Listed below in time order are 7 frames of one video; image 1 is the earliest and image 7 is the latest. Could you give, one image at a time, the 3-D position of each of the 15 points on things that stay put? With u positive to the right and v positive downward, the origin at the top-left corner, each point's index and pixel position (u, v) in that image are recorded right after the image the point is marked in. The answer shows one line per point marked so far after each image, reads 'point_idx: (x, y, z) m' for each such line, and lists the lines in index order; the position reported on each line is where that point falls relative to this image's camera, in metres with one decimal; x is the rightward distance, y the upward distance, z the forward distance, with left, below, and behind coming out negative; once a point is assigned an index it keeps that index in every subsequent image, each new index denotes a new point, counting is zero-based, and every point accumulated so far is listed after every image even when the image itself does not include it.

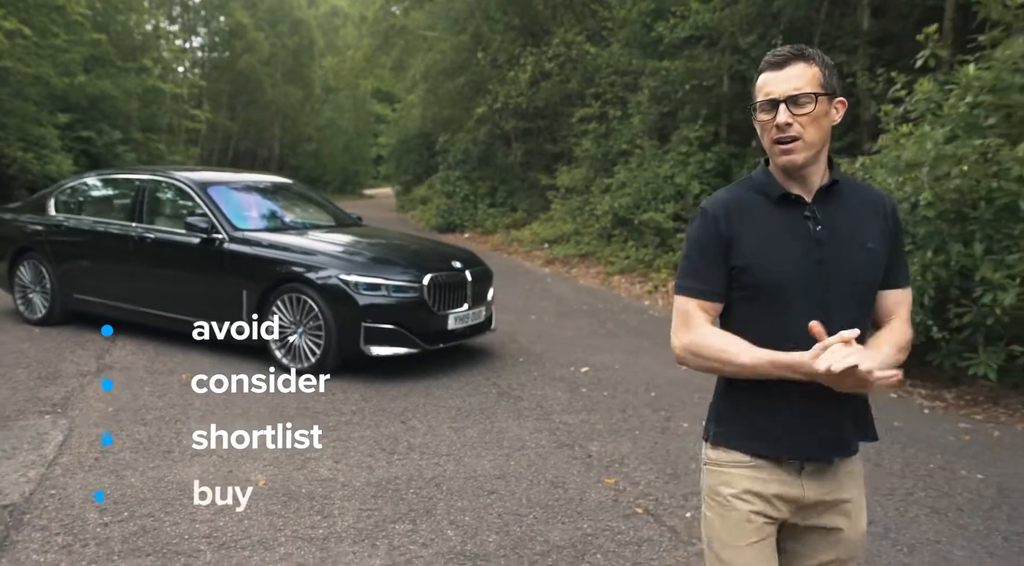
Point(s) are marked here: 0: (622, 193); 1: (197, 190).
0: (+1.8, +1.5, +11.7) m
1: (-3.0, +0.9, +6.6) m
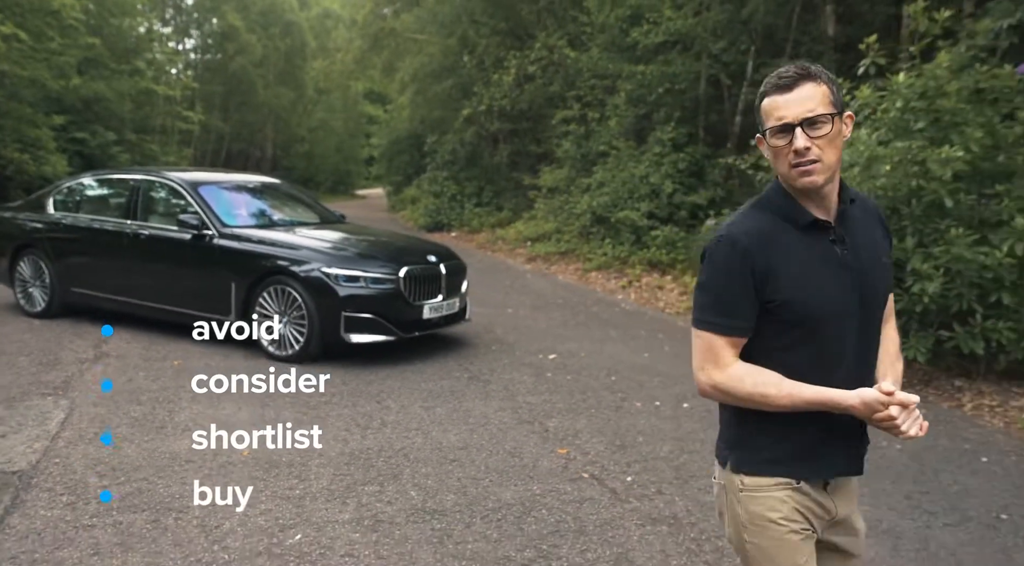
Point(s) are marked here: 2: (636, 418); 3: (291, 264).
0: (+1.5, +1.6, +12.1) m
1: (-3.2, +0.9, +7.0) m
2: (+0.9, -1.0, +5.2) m
3: (-2.0, +0.2, +6.2) m
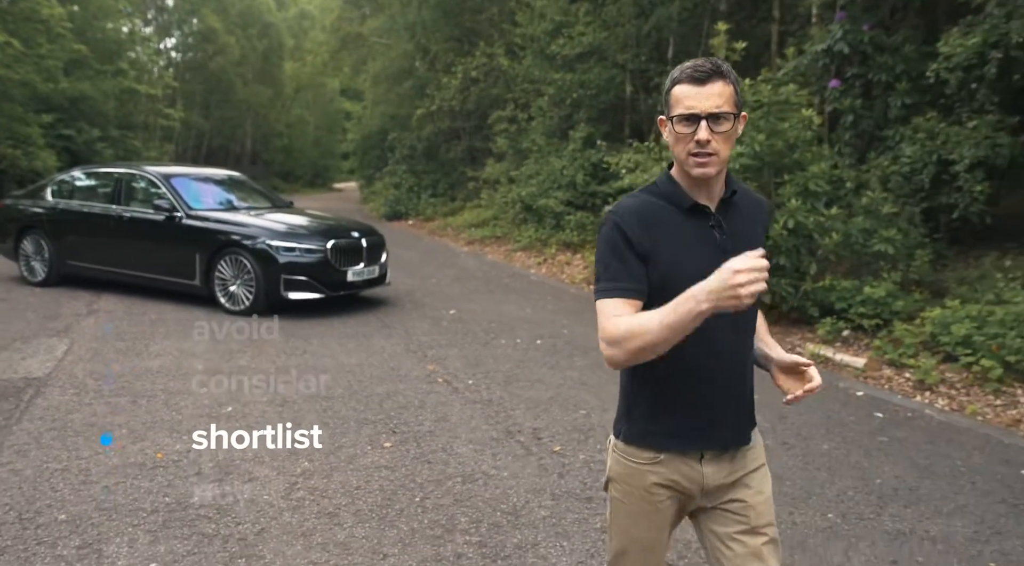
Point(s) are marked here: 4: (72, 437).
0: (+0.3, +2.0, +13.9) m
1: (-4.4, +1.3, +8.7) m
2: (-0.2, -0.6, +7.0) m
3: (-3.1, +0.5, +8.0) m
4: (-2.9, -1.0, +4.6) m
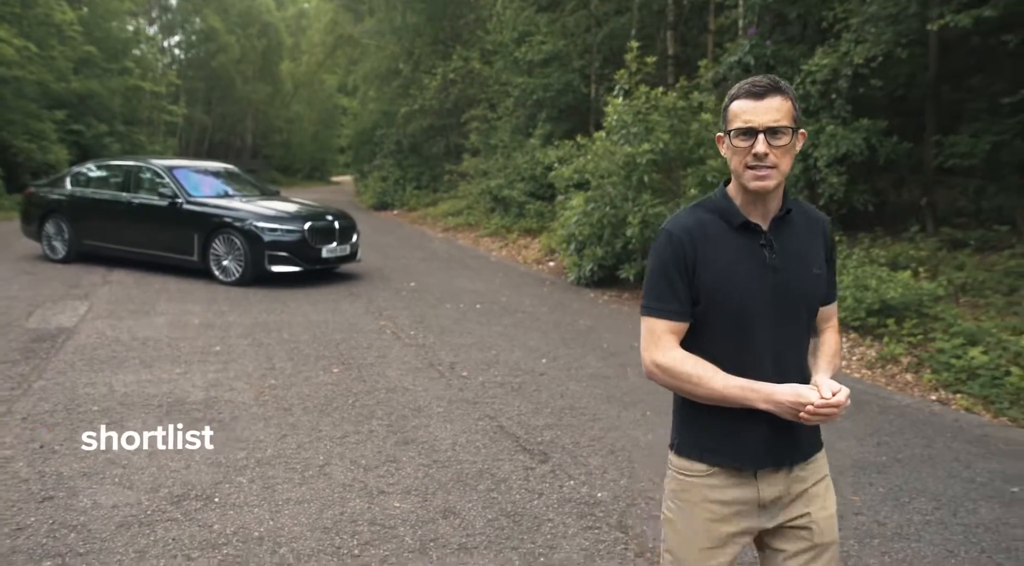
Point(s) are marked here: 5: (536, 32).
0: (-0.3, +2.4, +15.4) m
1: (-5.0, +1.6, +10.1) m
2: (-0.9, -0.3, +8.4) m
3: (-3.8, +0.8, +9.4) m
4: (-3.7, -0.7, +6.1) m
5: (+0.5, +5.5, +15.2) m
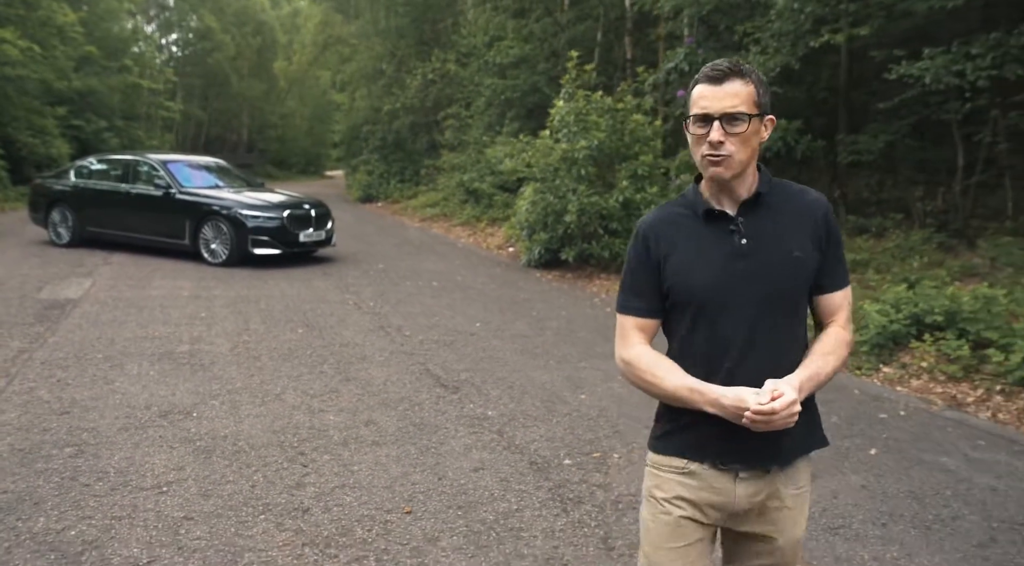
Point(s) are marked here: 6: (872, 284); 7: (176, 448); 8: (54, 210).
0: (-1.0, +2.7, +16.5) m
1: (-5.7, +1.9, +11.3) m
2: (-1.6, 0.0, +9.6) m
3: (-4.5, +1.1, +10.6) m
4: (-4.3, -0.4, +7.3) m
5: (-0.2, +5.8, +16.4) m
6: (+4.2, 0.0, +8.1) m
7: (-2.2, -1.1, +4.5) m
8: (-8.1, +1.3, +12.3) m
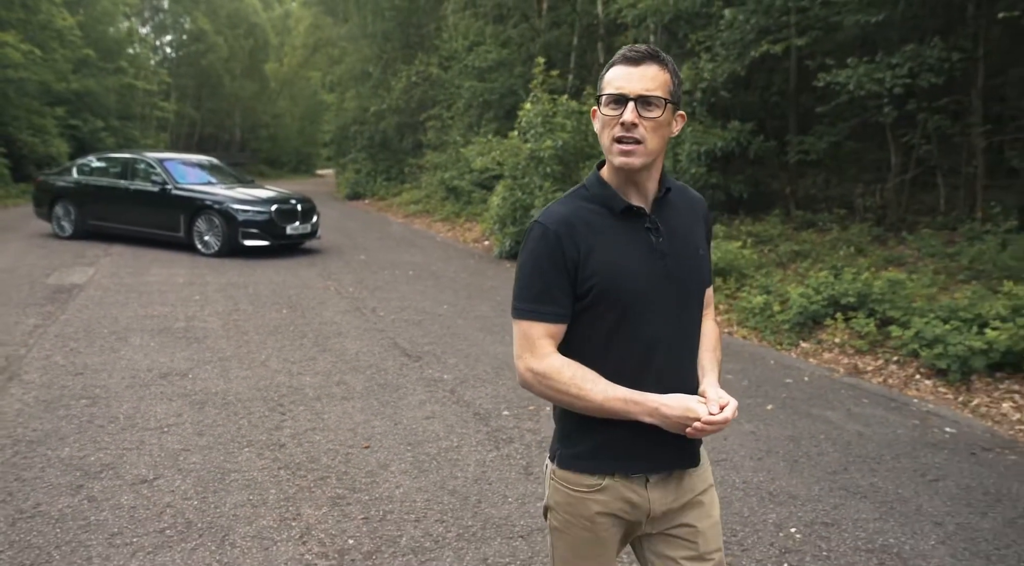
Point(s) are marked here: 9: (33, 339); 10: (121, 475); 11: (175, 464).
0: (-1.5, +2.9, +17.3) m
1: (-6.2, +2.1, +12.1) m
2: (-2.0, +0.1, +10.4) m
3: (-4.9, +1.3, +11.4) m
4: (-4.8, -0.3, +8.1) m
5: (-0.7, +6.0, +17.2) m
6: (+3.8, +0.1, +9.0) m
7: (-2.6, -0.9, +5.3) m
8: (-8.6, +1.5, +13.0) m
9: (-4.6, -0.5, +6.7) m
10: (-2.3, -1.1, +4.1) m
11: (-2.1, -1.1, +4.3) m
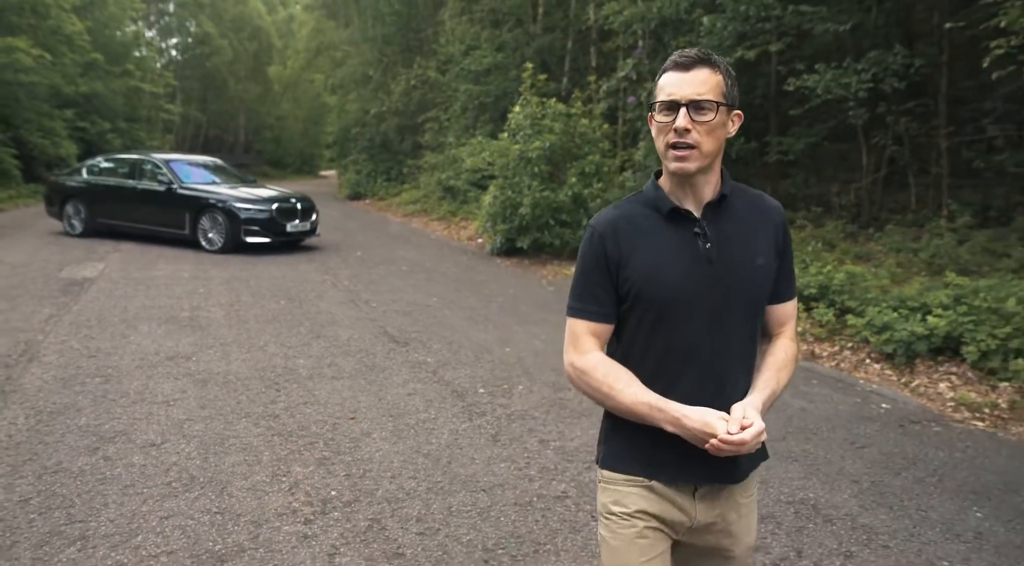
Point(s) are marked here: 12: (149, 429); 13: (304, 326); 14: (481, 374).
0: (-1.7, +2.9, +17.9) m
1: (-6.3, +2.2, +12.7) m
2: (-2.2, +0.2, +11.0) m
3: (-5.1, +1.4, +12.0) m
4: (-5.0, -0.2, +8.7) m
5: (-0.8, +6.1, +17.8) m
6: (+3.6, +0.2, +9.5) m
7: (-2.8, -0.8, +5.8) m
8: (-8.7, +1.5, +13.6) m
9: (-4.8, -0.5, +7.2) m
10: (-2.5, -1.0, +4.6) m
11: (-2.3, -1.0, +4.8) m
12: (-2.5, -1.0, +4.8) m
13: (-2.3, -0.5, +7.6) m
14: (-0.3, -0.8, +6.3) m
